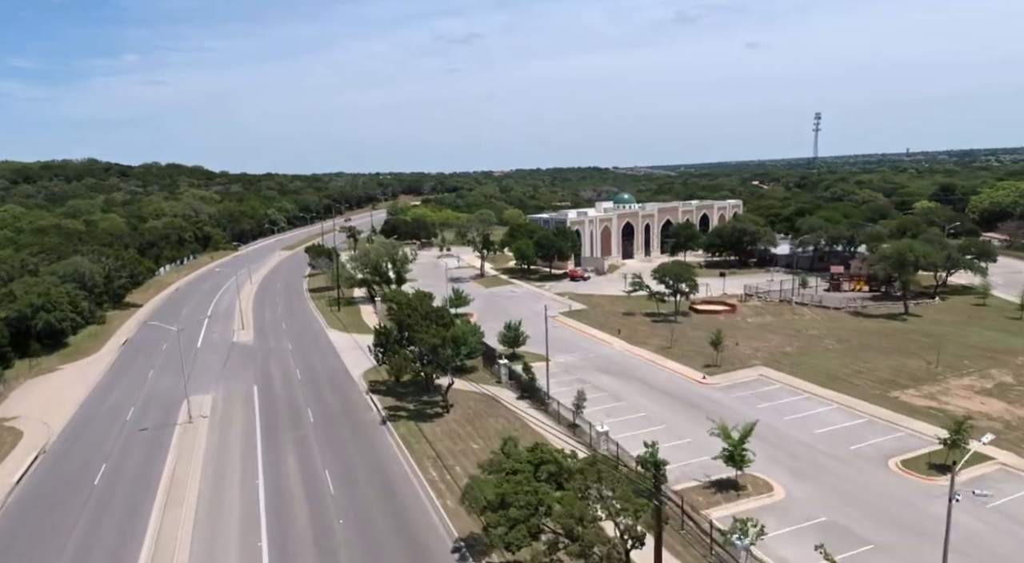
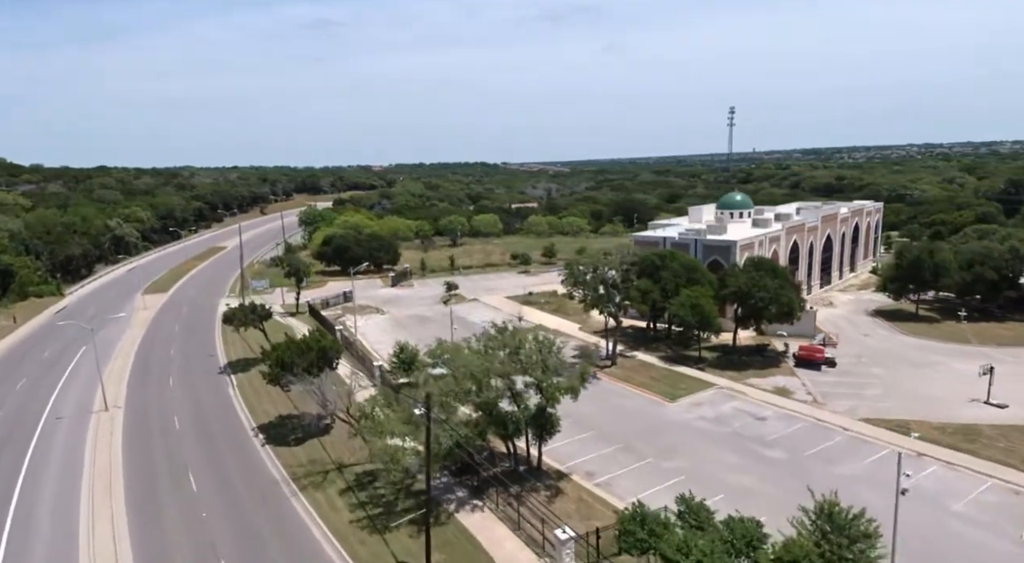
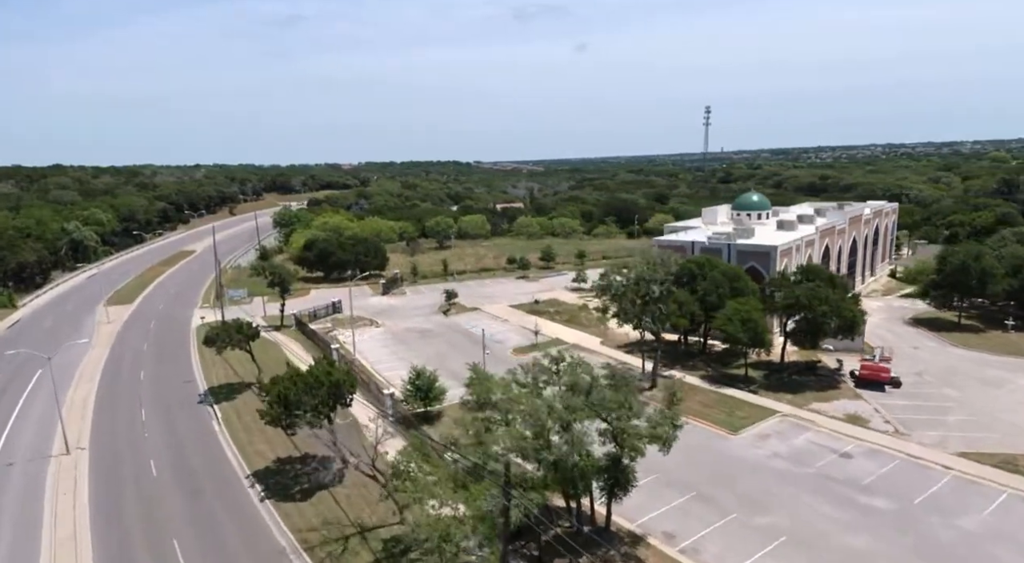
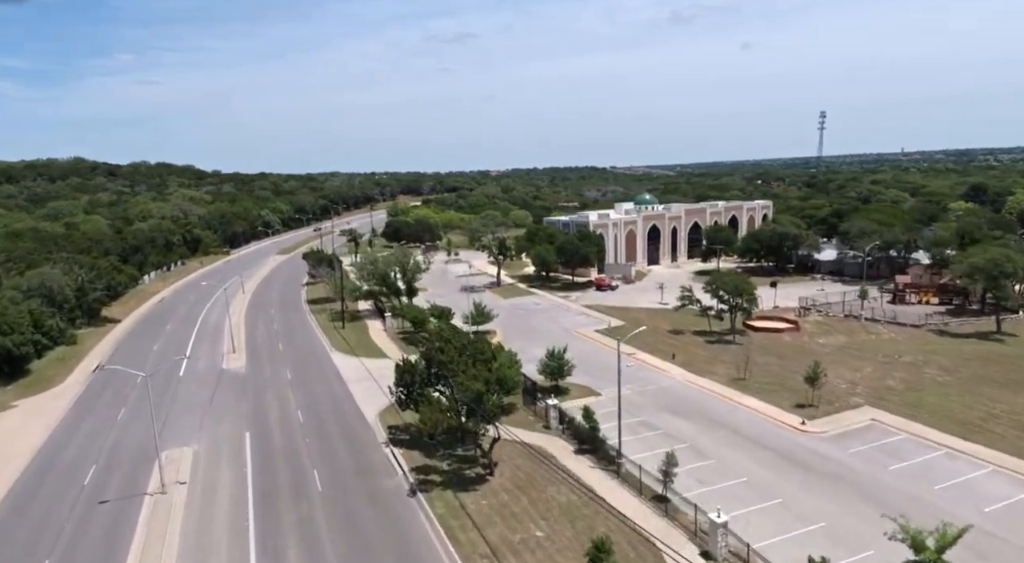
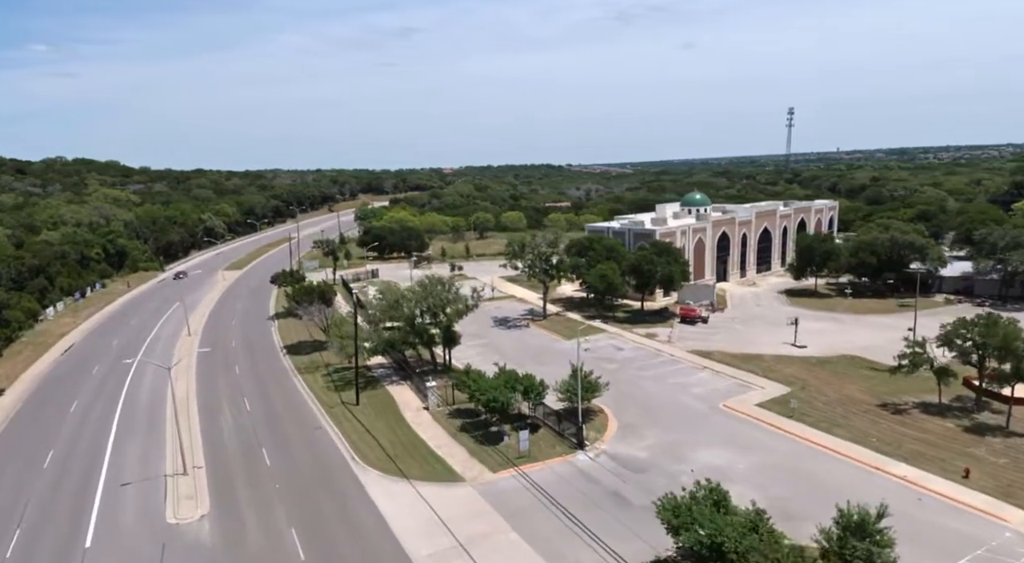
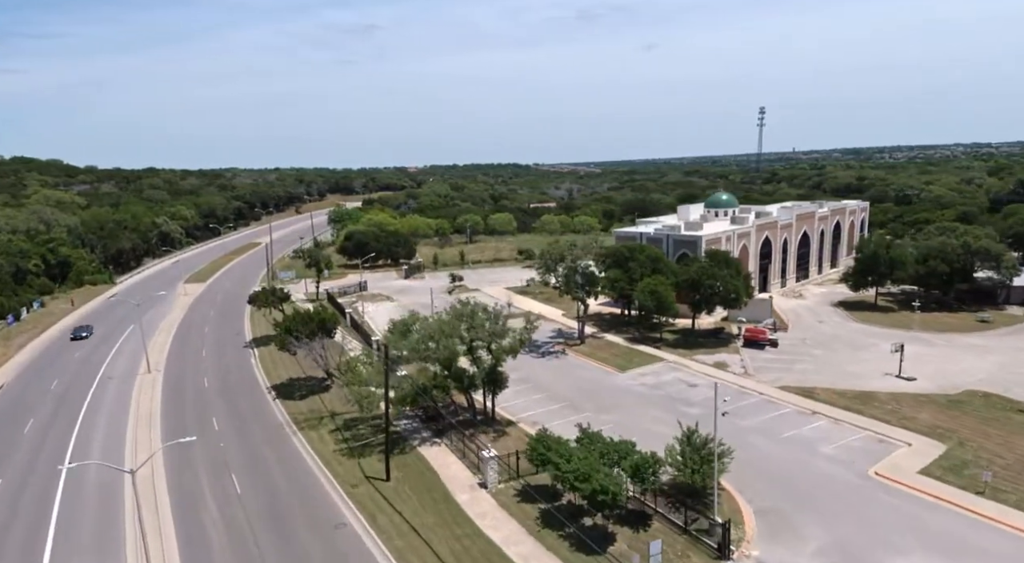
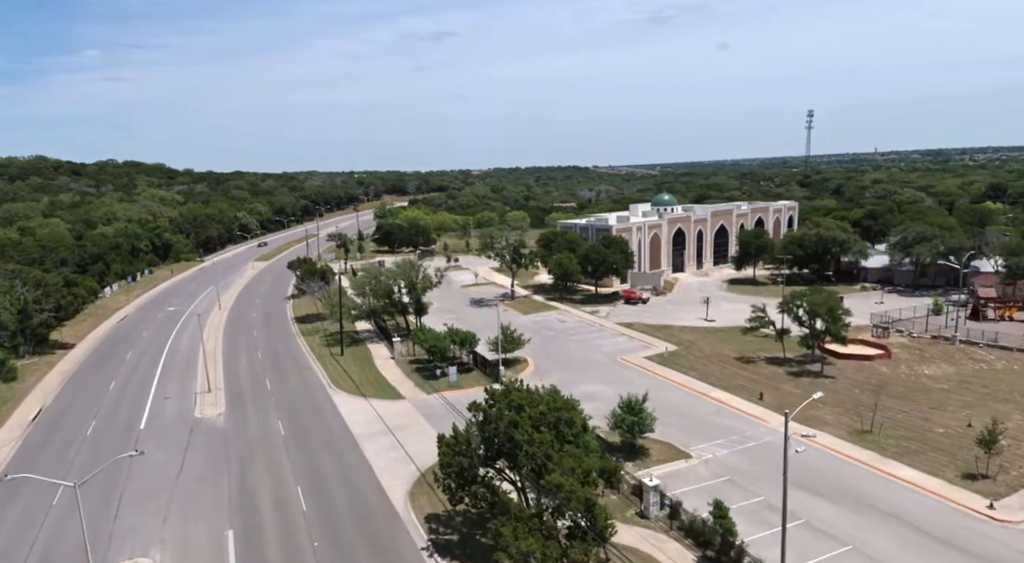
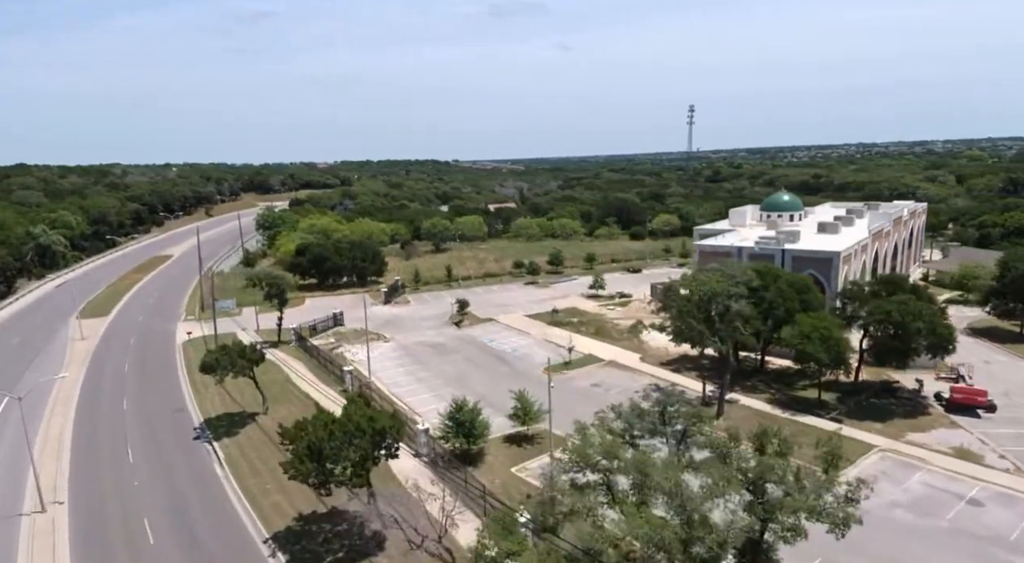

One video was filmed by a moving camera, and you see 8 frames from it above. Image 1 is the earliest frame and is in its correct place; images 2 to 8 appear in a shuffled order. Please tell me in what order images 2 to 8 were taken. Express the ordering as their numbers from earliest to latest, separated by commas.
4, 7, 5, 6, 2, 3, 8
